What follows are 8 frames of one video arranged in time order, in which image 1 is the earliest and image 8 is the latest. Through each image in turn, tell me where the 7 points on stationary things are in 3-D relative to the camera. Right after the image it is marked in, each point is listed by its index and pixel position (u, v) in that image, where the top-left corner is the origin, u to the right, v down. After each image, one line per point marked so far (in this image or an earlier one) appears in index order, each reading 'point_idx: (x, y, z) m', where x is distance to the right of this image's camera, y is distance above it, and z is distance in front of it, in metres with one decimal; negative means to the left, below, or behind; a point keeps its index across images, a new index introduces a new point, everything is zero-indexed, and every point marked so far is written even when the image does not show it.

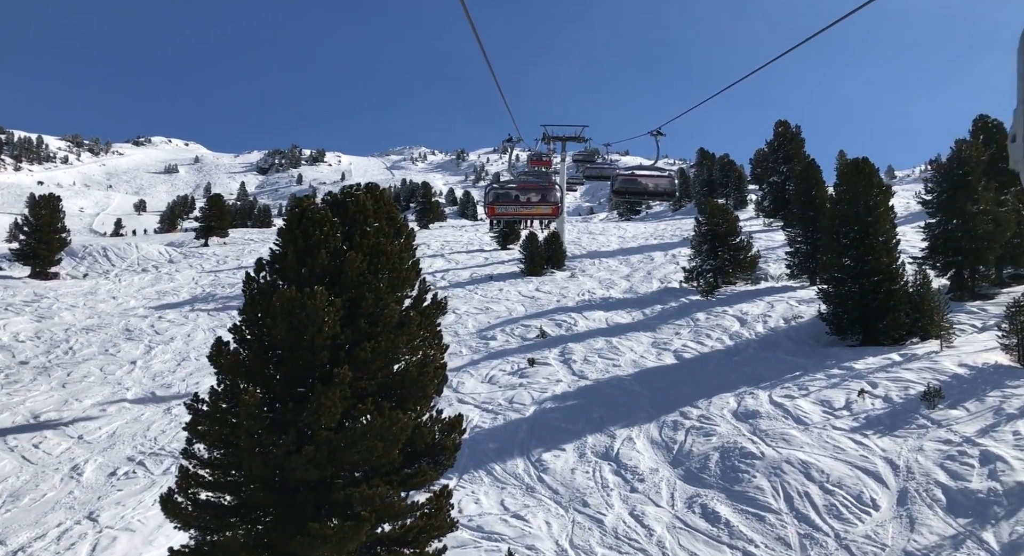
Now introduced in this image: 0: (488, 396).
0: (-0.7, -3.2, +18.7) m
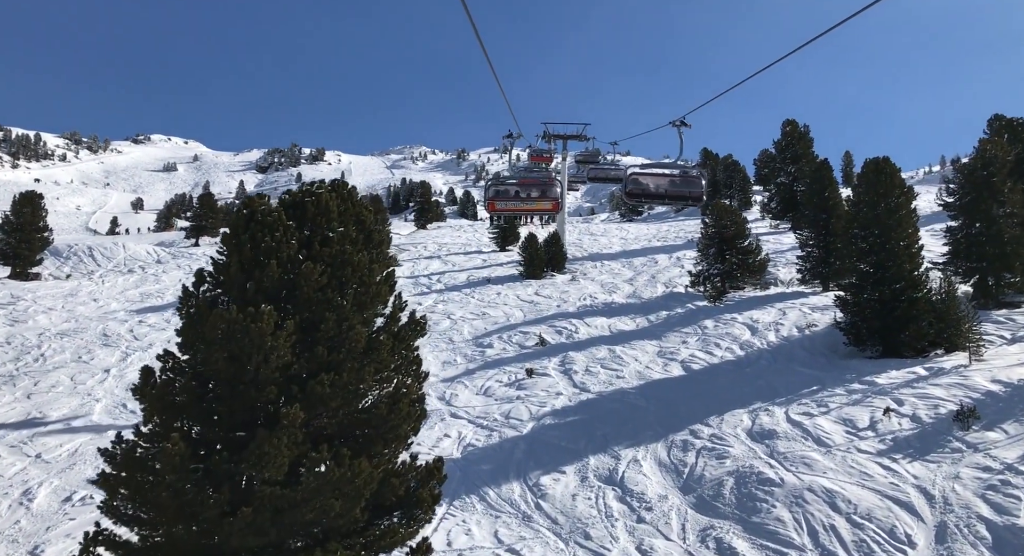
0: (-0.7, -3.4, +17.5) m
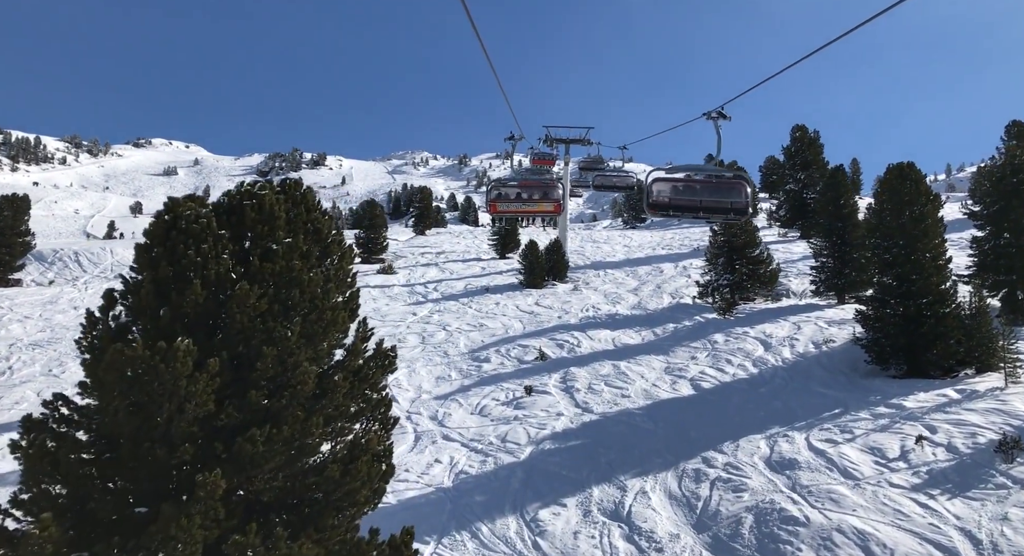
0: (-0.8, -3.6, +16.3) m
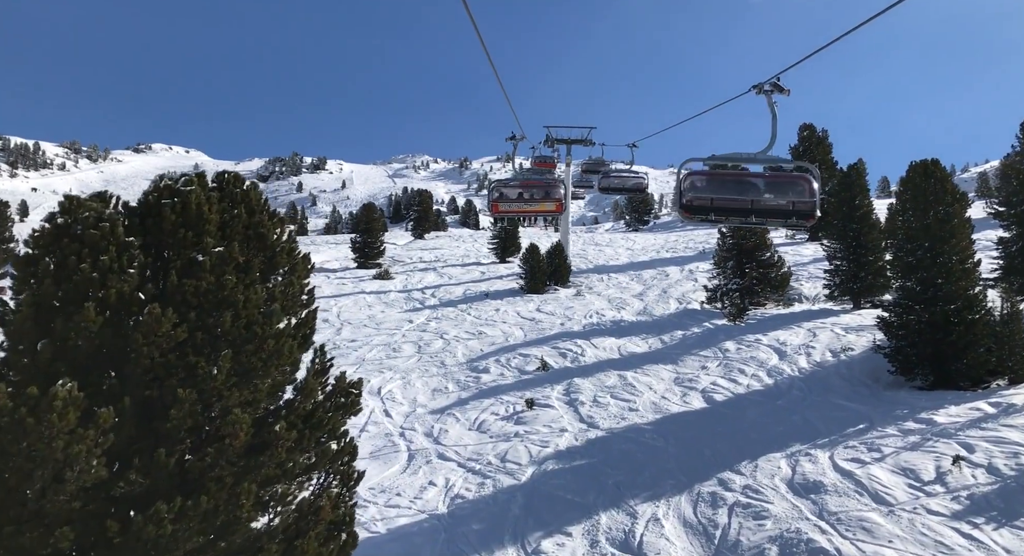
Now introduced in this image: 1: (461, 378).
0: (-0.8, -3.8, +15.2) m
1: (-1.4, -2.8, +19.6) m
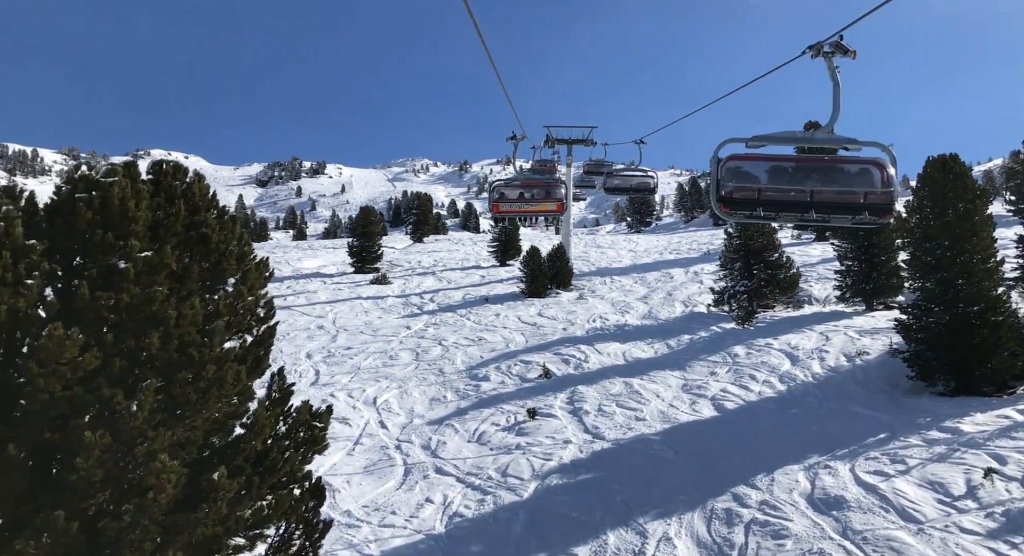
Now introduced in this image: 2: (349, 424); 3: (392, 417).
0: (-0.8, -3.9, +14.4) m
1: (-1.4, -3.0, +18.9) m
2: (-4.0, -3.5, +16.7) m
3: (-3.0, -3.5, +17.2) m
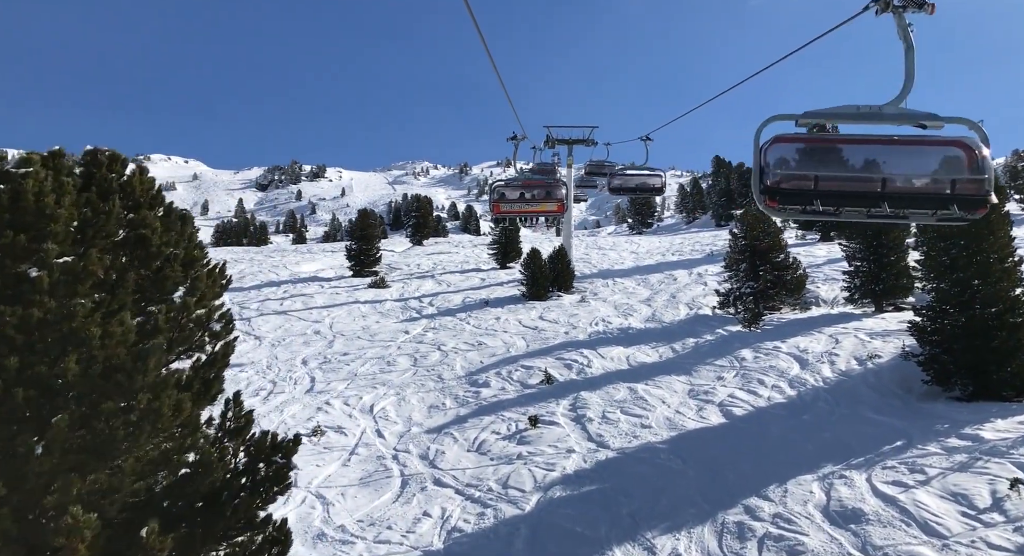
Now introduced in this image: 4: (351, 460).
0: (-0.7, -4.0, +13.9) m
1: (-1.4, -3.0, +18.3) m
2: (-3.9, -3.6, +16.2) m
3: (-3.0, -3.6, +16.7) m
4: (-3.5, -4.0, +15.0) m
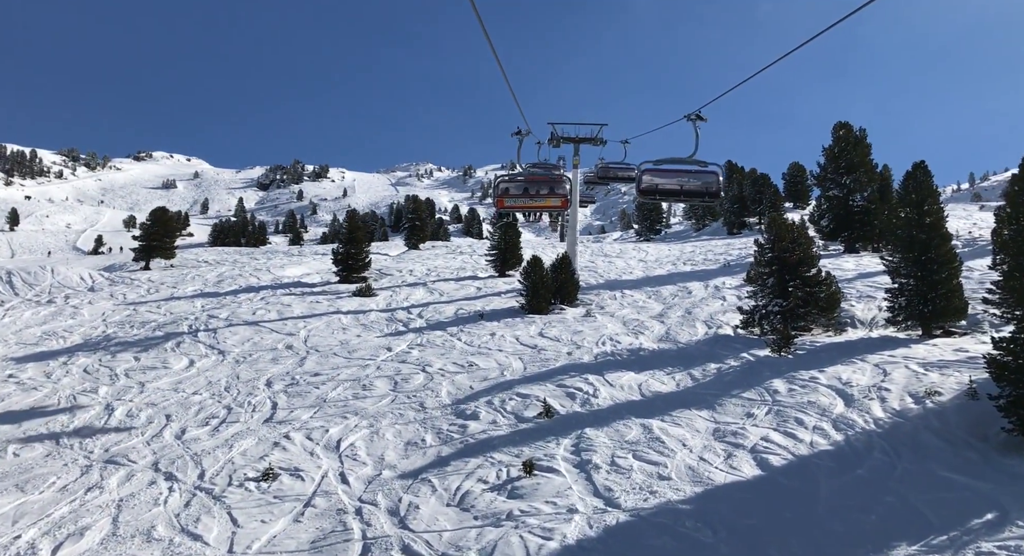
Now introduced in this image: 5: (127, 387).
0: (-1.0, -4.3, +11.2) m
1: (-1.6, -3.4, +15.6) m
2: (-4.1, -3.9, +13.5) m
3: (-3.2, -3.8, +14.0) m
4: (-3.7, -4.2, +12.3) m
5: (-10.1, -2.8, +18.1) m
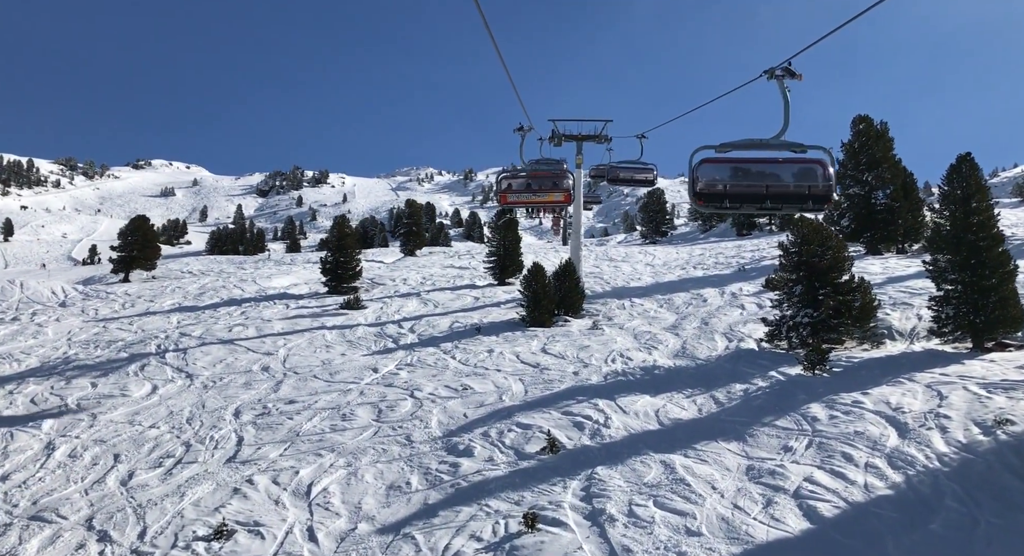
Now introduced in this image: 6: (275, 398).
0: (-1.0, -4.5, +9.0) m
1: (-1.6, -3.7, +13.5) m
2: (-4.1, -4.2, +11.4) m
3: (-3.2, -4.2, +11.9) m
4: (-3.7, -4.5, +10.2) m
5: (-10.1, -3.3, +16.0) m
6: (-5.9, -3.0, +17.3) m
